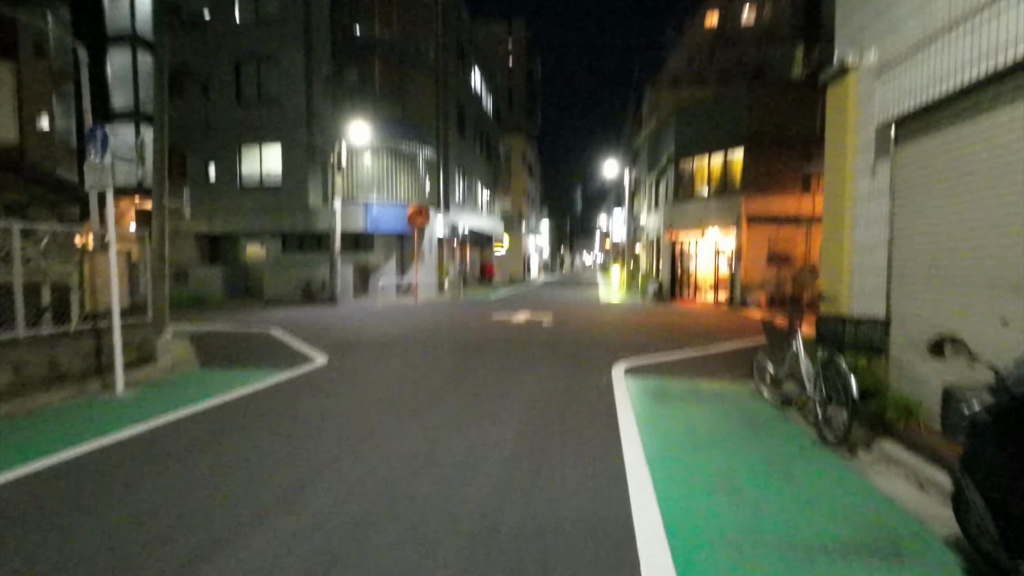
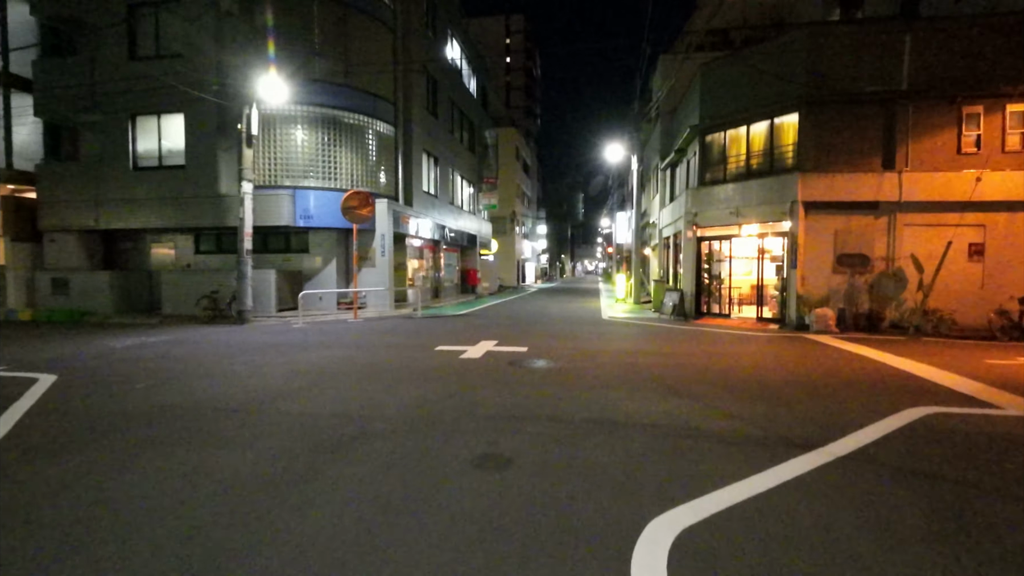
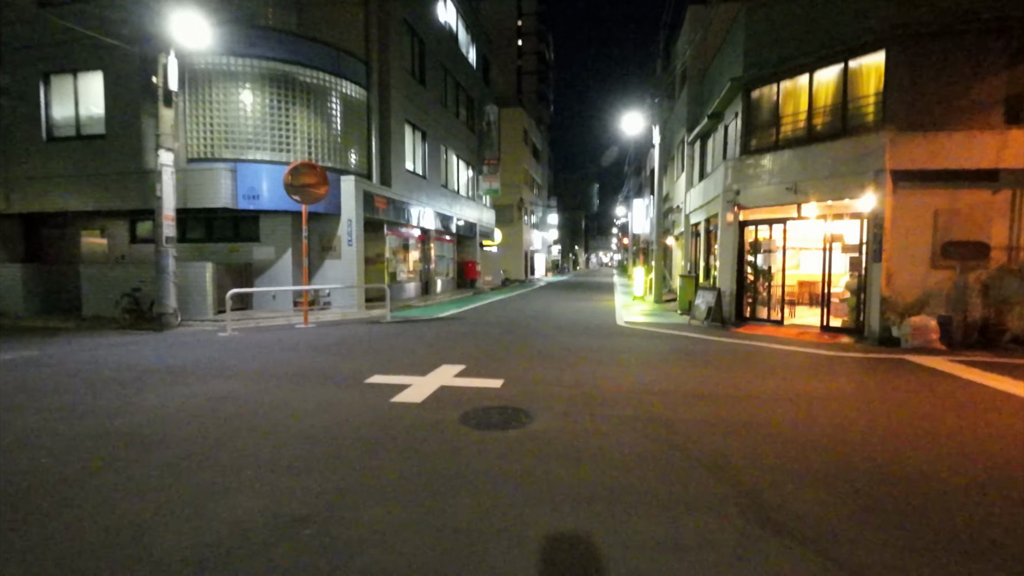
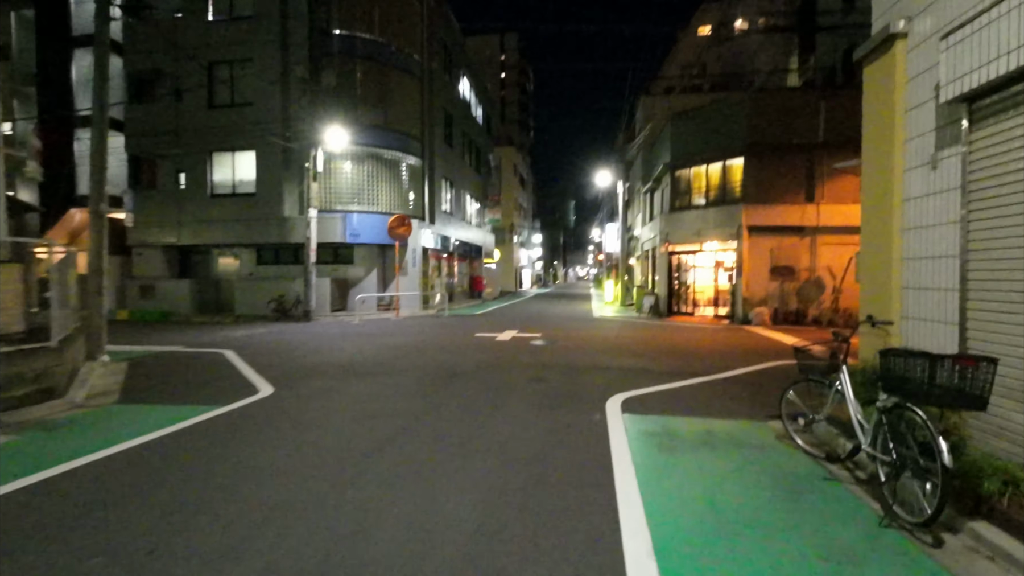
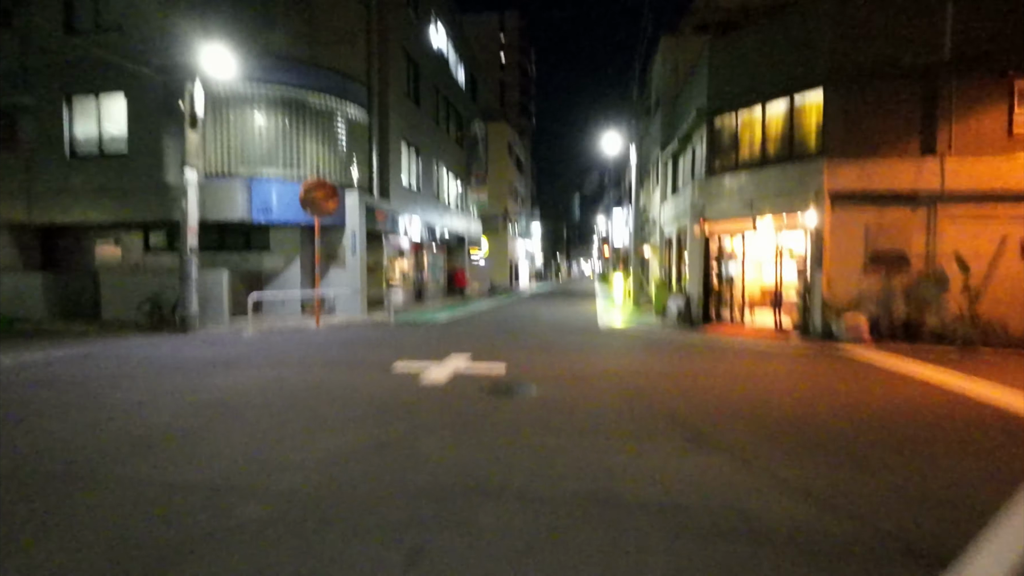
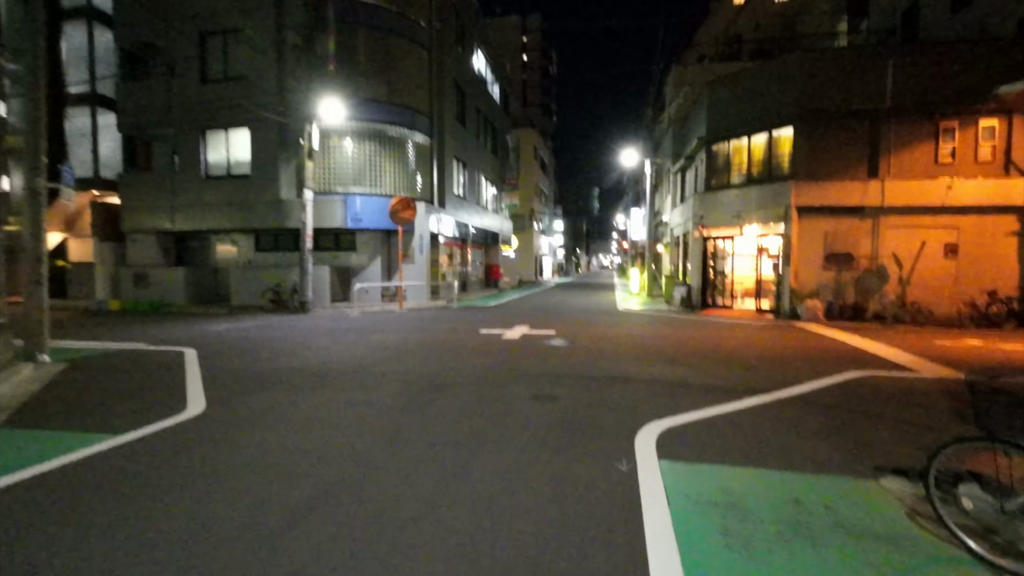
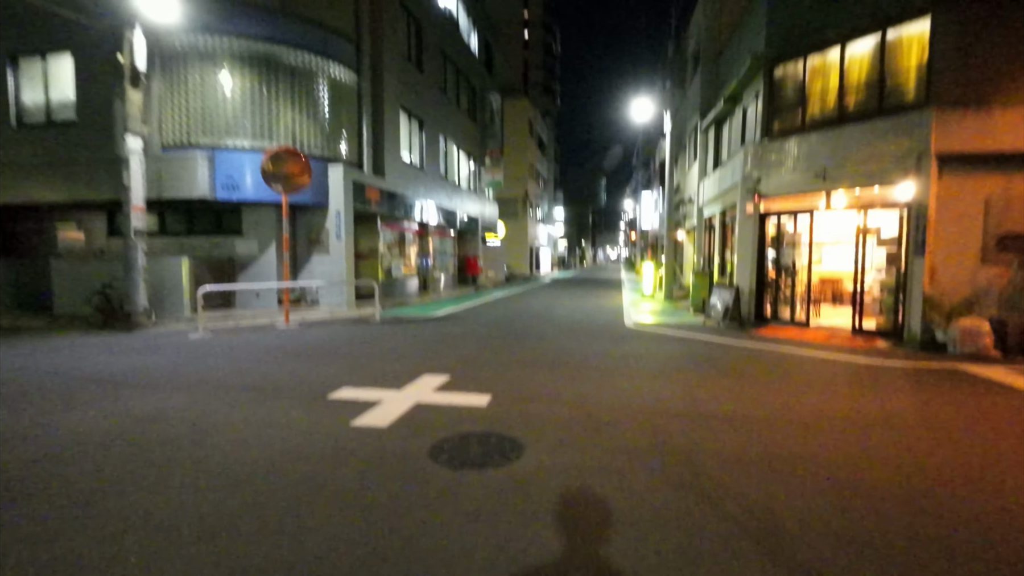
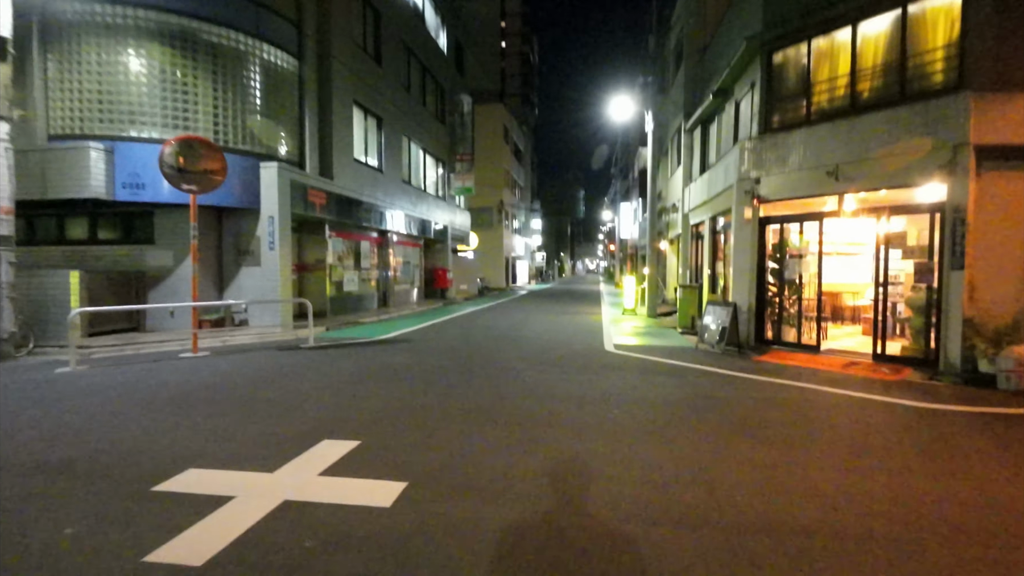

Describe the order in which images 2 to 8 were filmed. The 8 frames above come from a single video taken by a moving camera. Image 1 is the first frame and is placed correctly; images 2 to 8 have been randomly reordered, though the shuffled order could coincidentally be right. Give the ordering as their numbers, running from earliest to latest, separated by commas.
4, 6, 2, 5, 3, 7, 8
